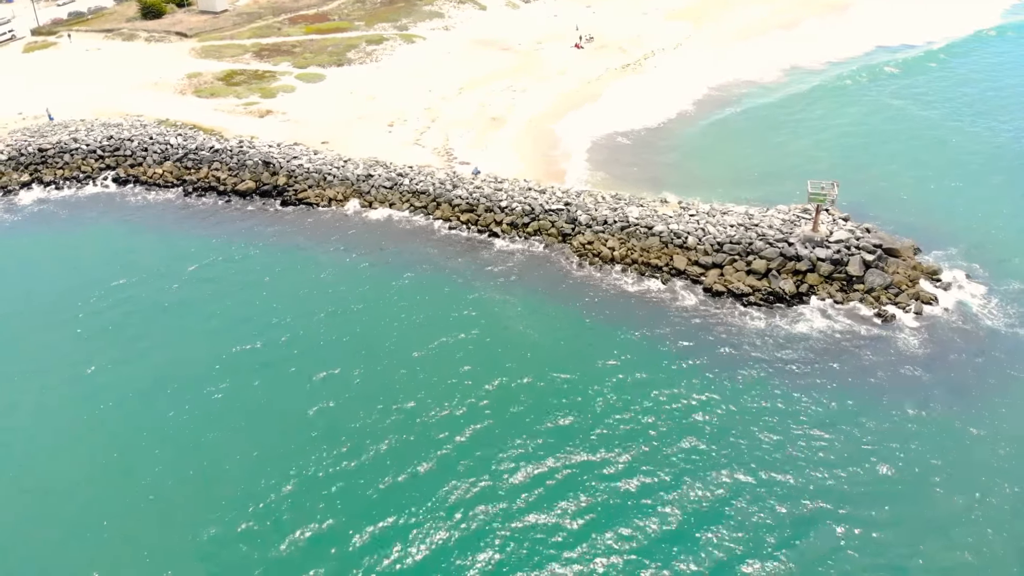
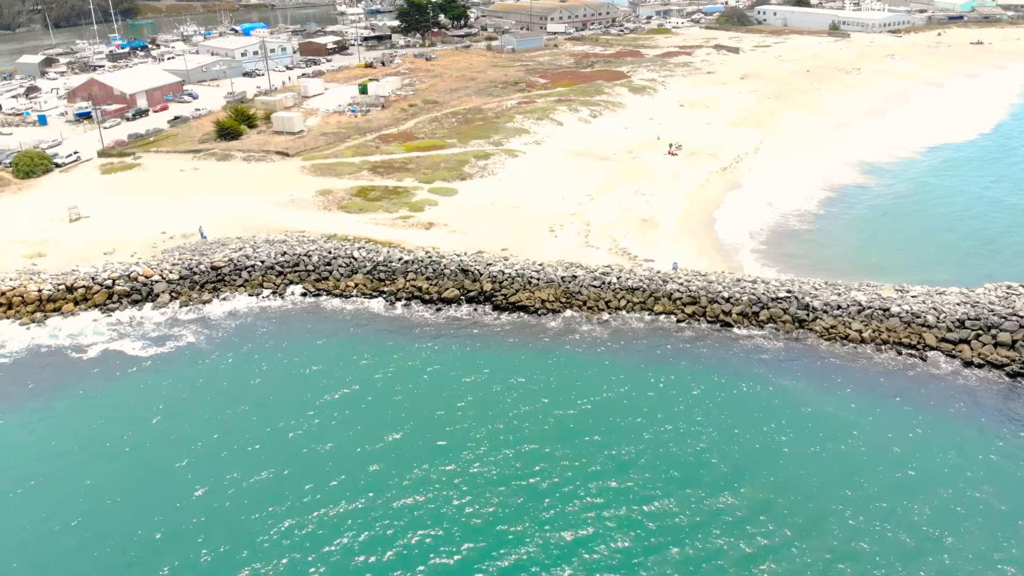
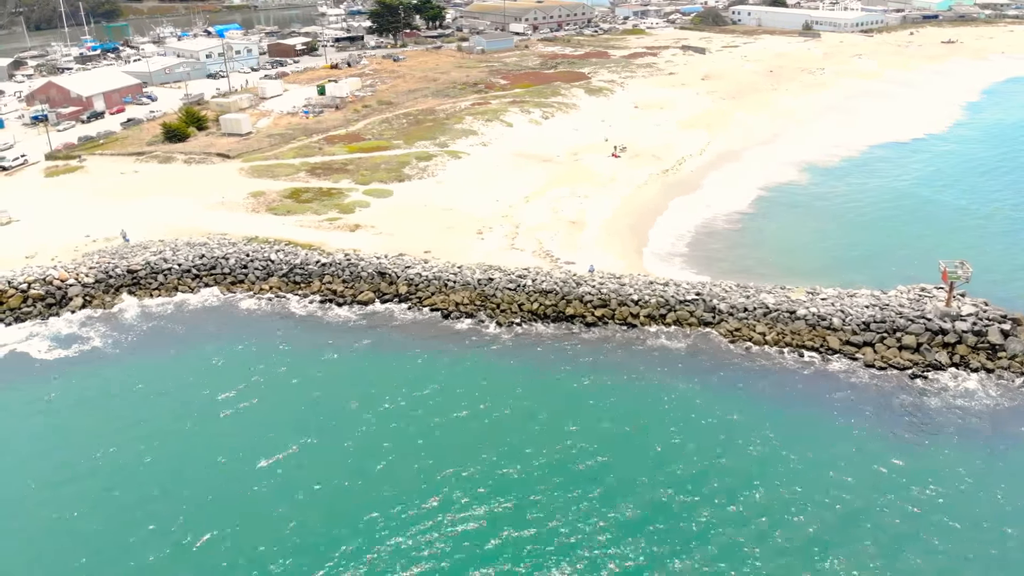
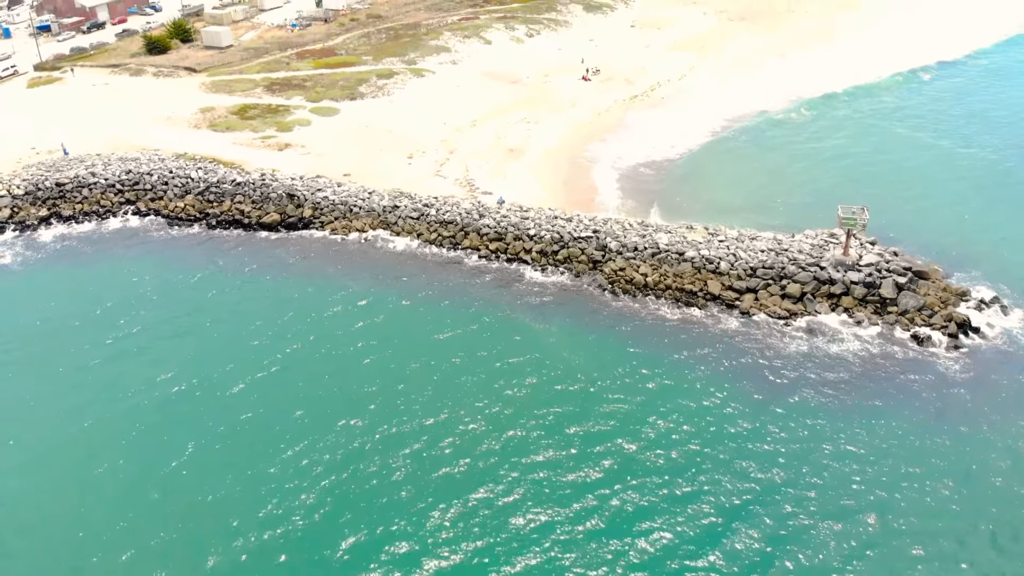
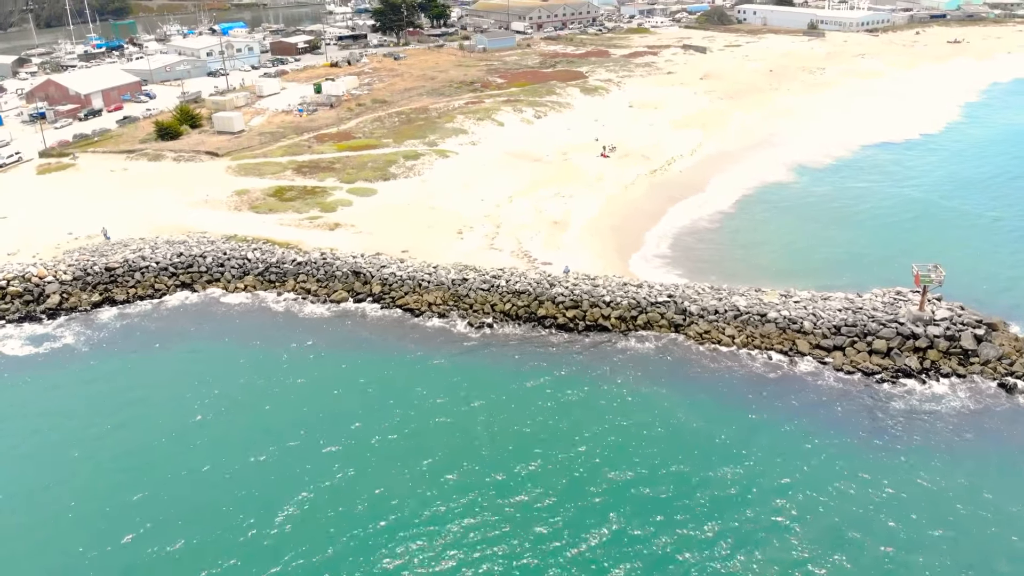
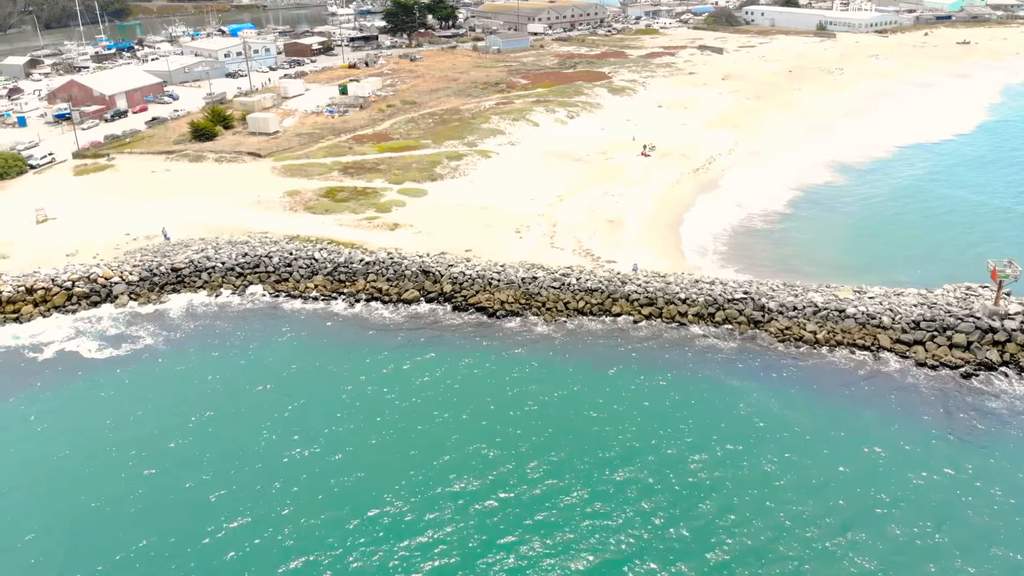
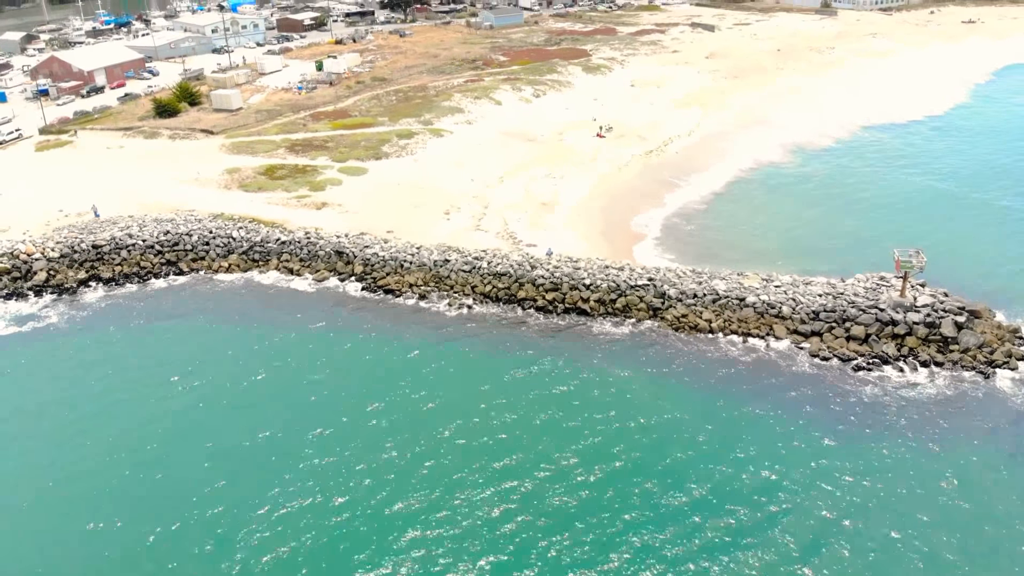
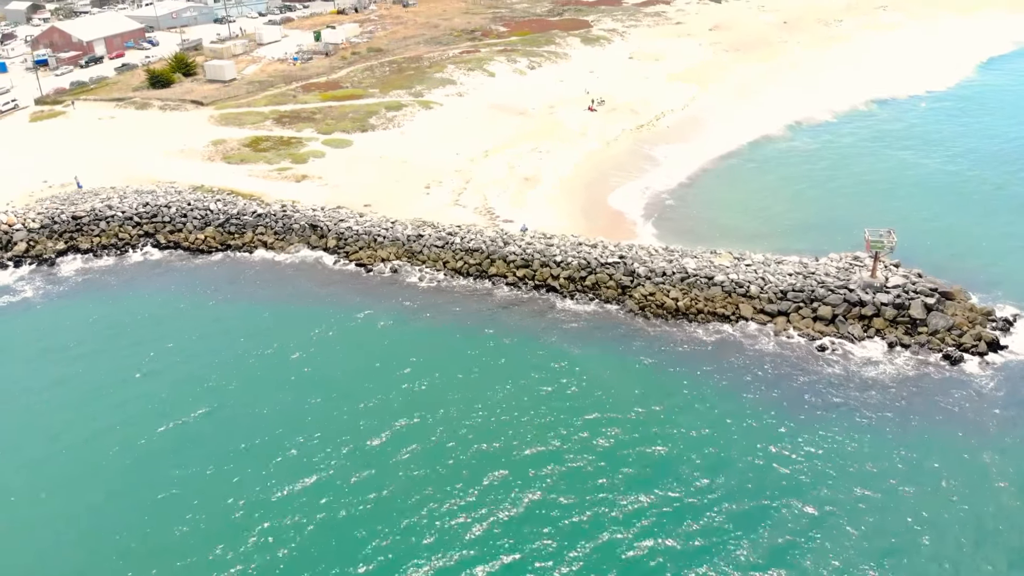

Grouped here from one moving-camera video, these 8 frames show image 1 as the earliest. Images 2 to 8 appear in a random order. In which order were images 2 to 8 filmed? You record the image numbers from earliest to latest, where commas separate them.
4, 8, 7, 5, 3, 6, 2
